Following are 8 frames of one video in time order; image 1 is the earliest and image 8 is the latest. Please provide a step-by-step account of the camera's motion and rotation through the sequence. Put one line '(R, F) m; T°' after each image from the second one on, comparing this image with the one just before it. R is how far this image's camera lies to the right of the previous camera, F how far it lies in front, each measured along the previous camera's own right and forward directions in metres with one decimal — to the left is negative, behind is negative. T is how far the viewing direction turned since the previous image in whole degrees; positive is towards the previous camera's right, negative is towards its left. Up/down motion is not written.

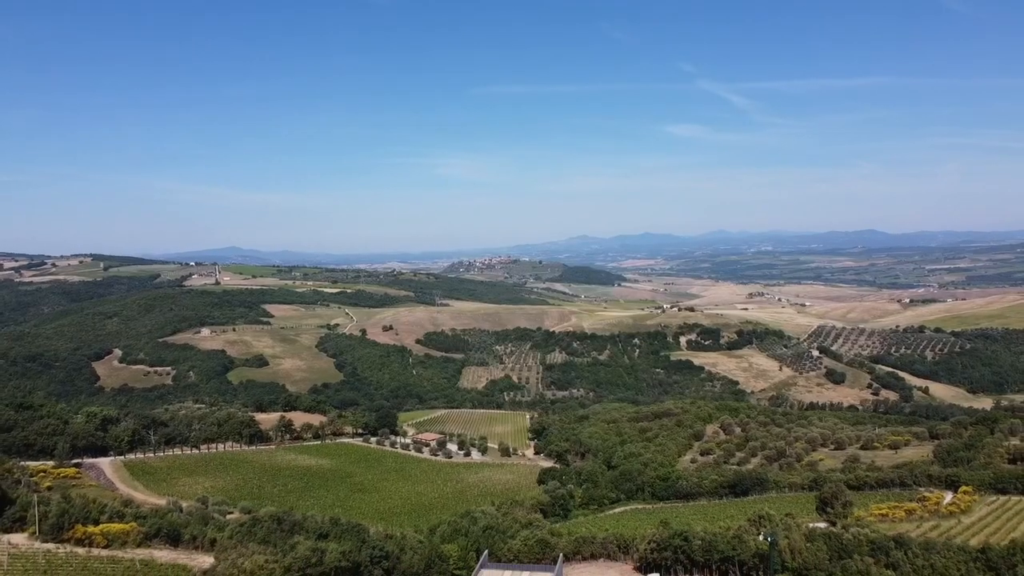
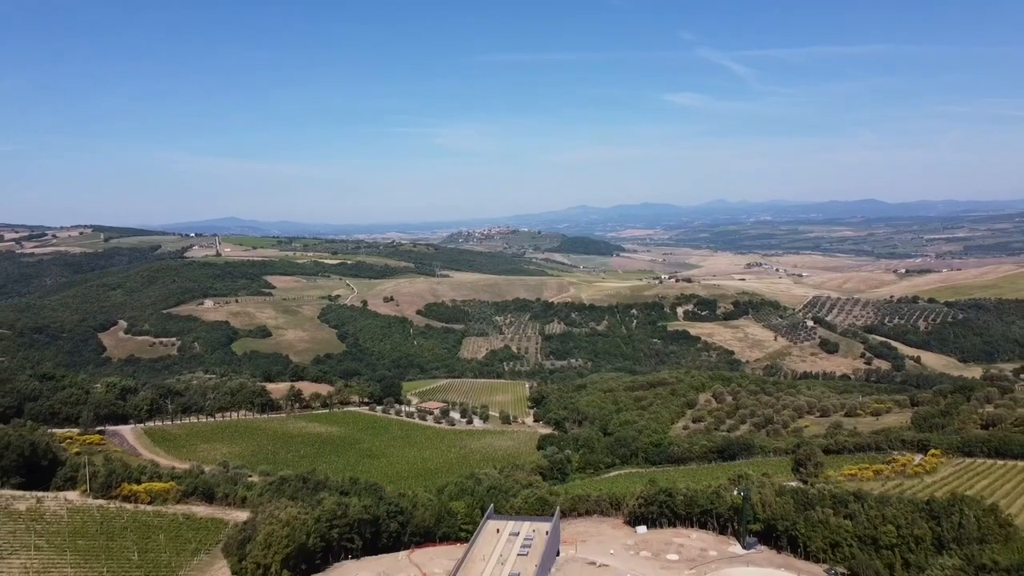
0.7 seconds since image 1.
(-0.1, -2.4) m; 0°
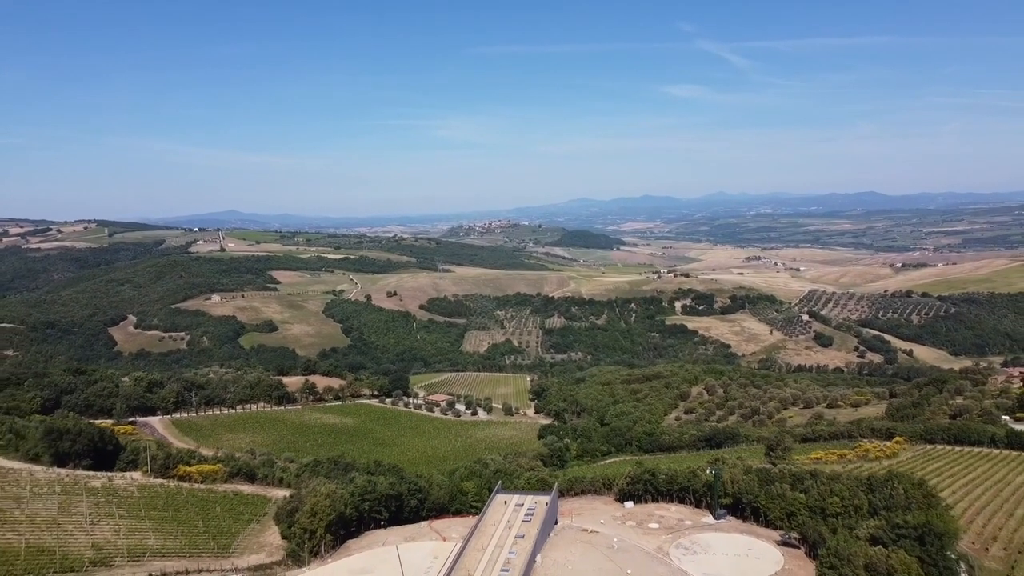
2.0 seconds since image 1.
(-0.1, -3.9) m; 0°
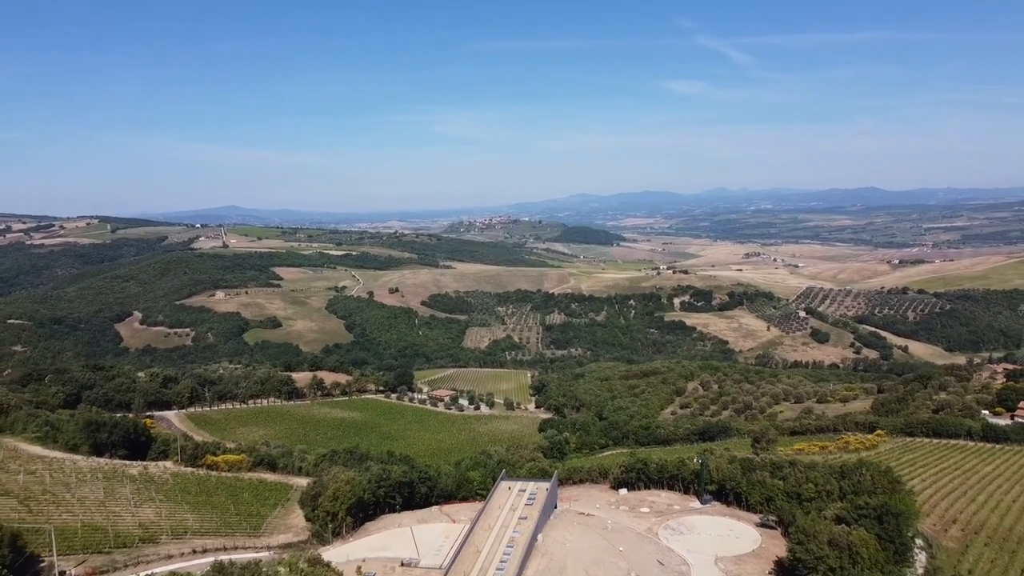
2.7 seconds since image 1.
(-0.1, -2.4) m; 0°
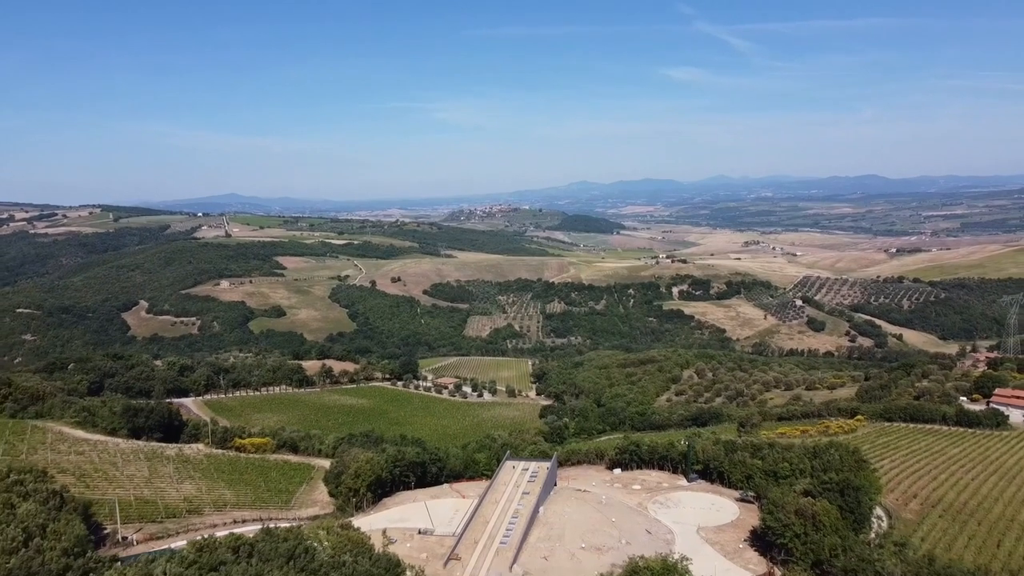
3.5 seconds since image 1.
(-0.1, -2.8) m; 0°
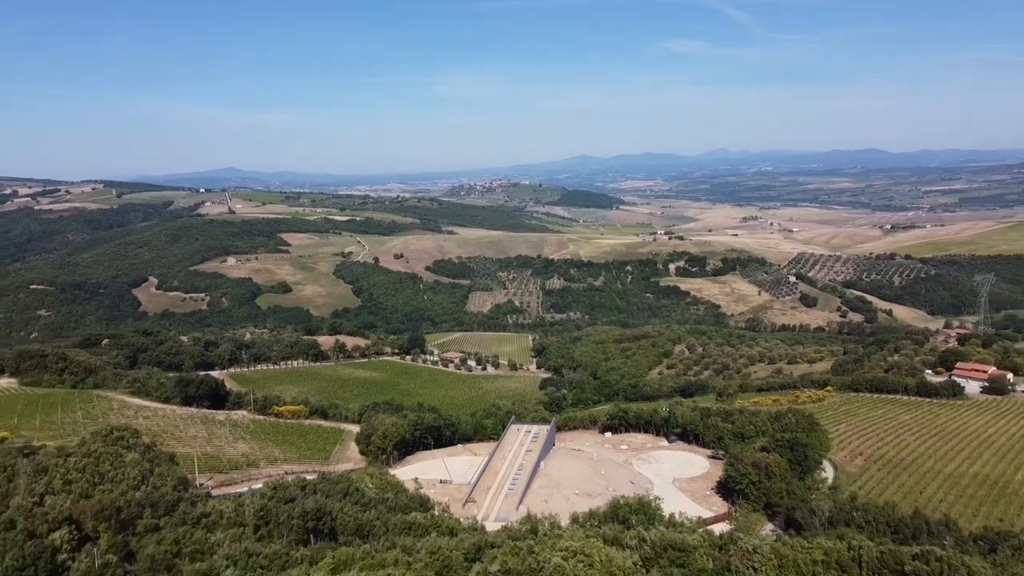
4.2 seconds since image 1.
(-0.2, -4.9) m; 0°
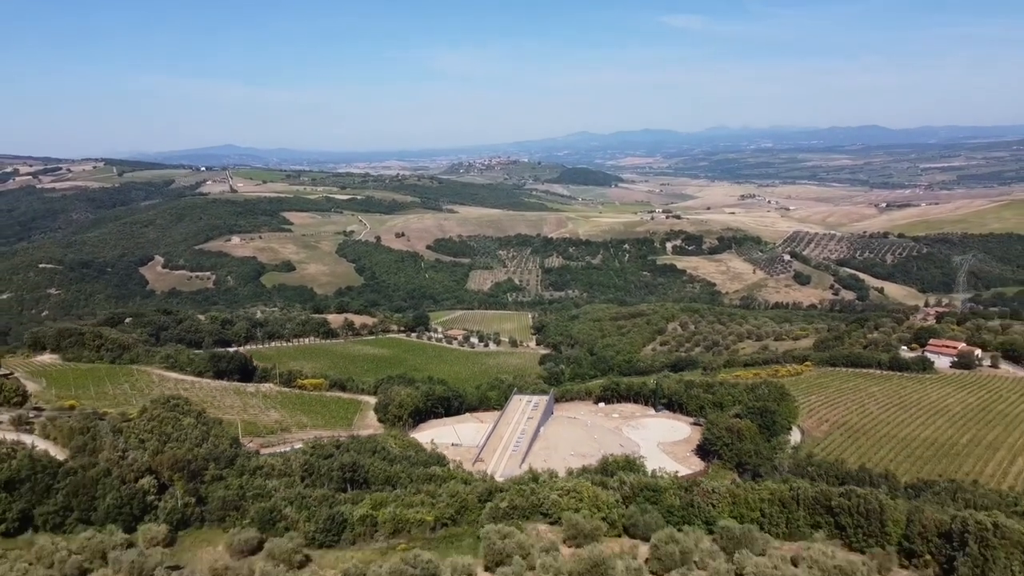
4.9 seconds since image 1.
(-0.2, -3.9) m; 0°
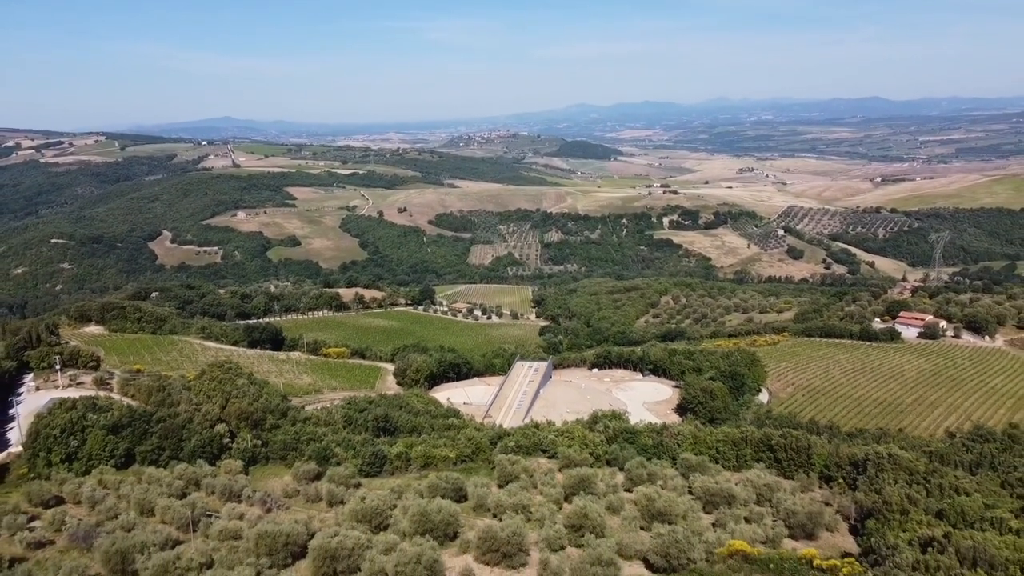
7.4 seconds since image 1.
(-0.2, -5.0) m; 0°
